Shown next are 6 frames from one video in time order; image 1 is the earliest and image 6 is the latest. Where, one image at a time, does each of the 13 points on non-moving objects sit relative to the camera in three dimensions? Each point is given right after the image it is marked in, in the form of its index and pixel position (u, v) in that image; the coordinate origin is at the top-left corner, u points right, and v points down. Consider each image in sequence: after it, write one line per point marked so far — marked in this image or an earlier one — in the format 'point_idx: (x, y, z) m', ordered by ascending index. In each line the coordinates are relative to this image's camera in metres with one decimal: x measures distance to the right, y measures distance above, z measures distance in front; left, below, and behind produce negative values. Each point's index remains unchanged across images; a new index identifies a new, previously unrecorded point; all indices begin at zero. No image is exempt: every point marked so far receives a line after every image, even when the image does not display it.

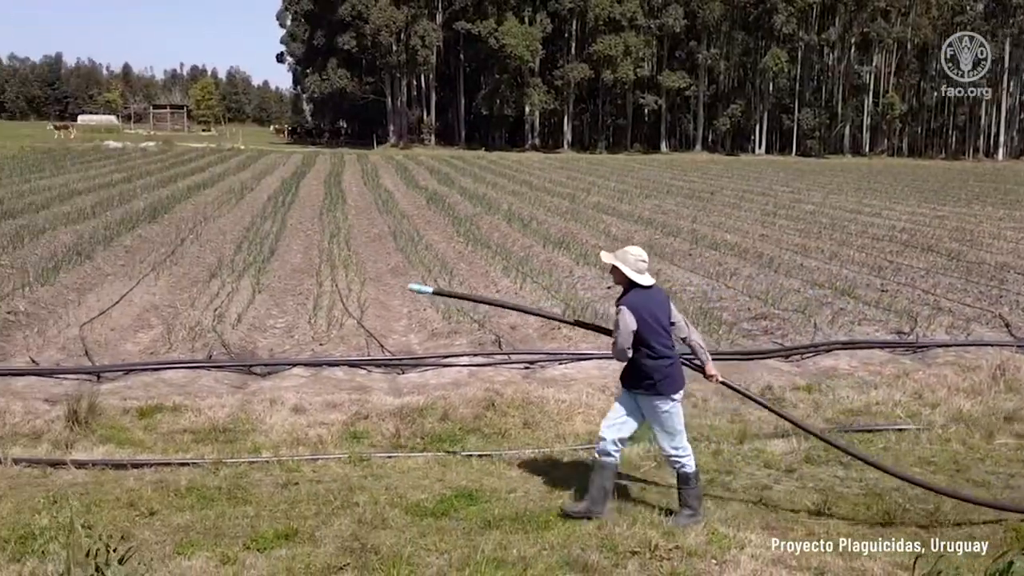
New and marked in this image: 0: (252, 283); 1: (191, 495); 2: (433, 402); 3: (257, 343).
0: (-2.7, 0.0, +11.5) m
1: (-1.6, -1.0, +5.6) m
2: (-0.5, -0.8, +7.3) m
3: (-2.1, -0.4, +9.0) m
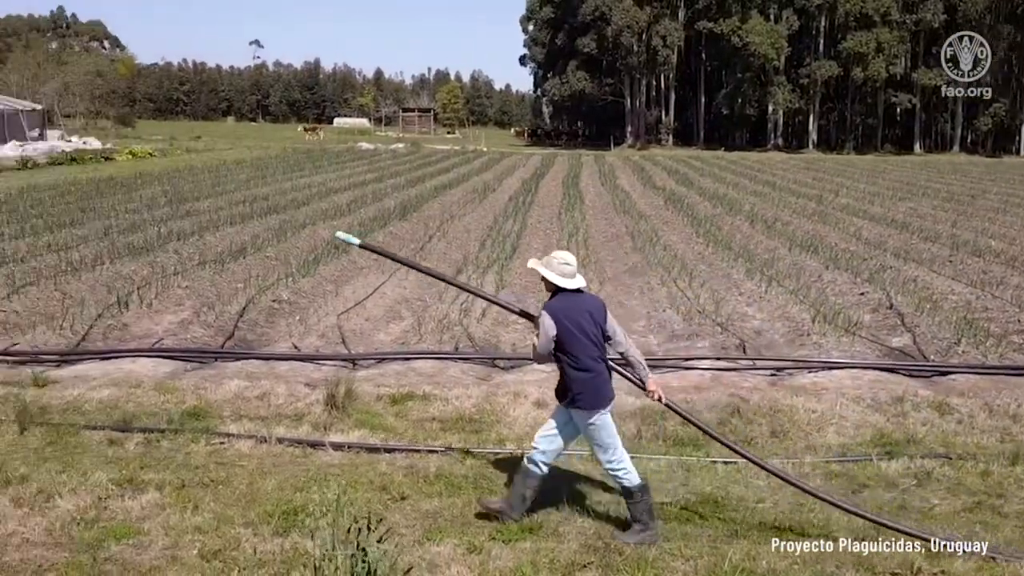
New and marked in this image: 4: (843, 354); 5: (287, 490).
0: (-0.2, +0.1, +11.7) m
1: (-0.4, -1.0, +5.7) m
2: (+1.1, -0.8, +7.1) m
3: (-0.1, -0.4, +9.1) m
4: (+2.6, -0.5, +8.8) m
5: (-1.1, -1.0, +5.6) m
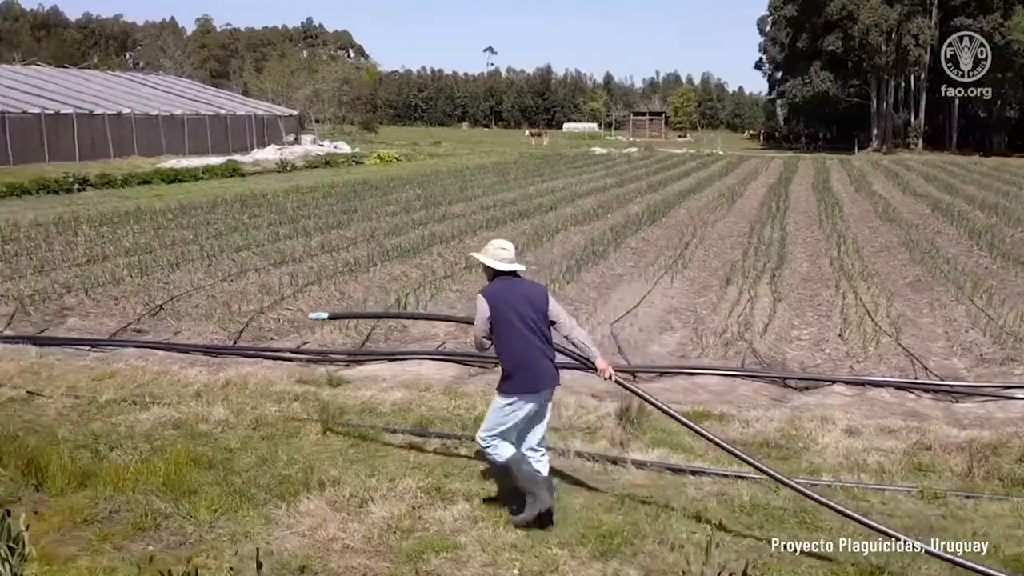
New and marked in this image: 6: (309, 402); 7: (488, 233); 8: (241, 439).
0: (+2.6, 0.0, +11.2) m
1: (+1.2, -1.1, +5.3) m
2: (+2.9, -0.9, +6.4) m
3: (+2.1, -0.5, +8.6) m
4: (+4.7, -0.7, +7.7) m
5: (+0.4, -1.1, +5.4) m
6: (-1.3, -0.7, +7.2) m
7: (-0.4, +0.8, +16.5) m
8: (-1.6, -0.9, +6.5) m
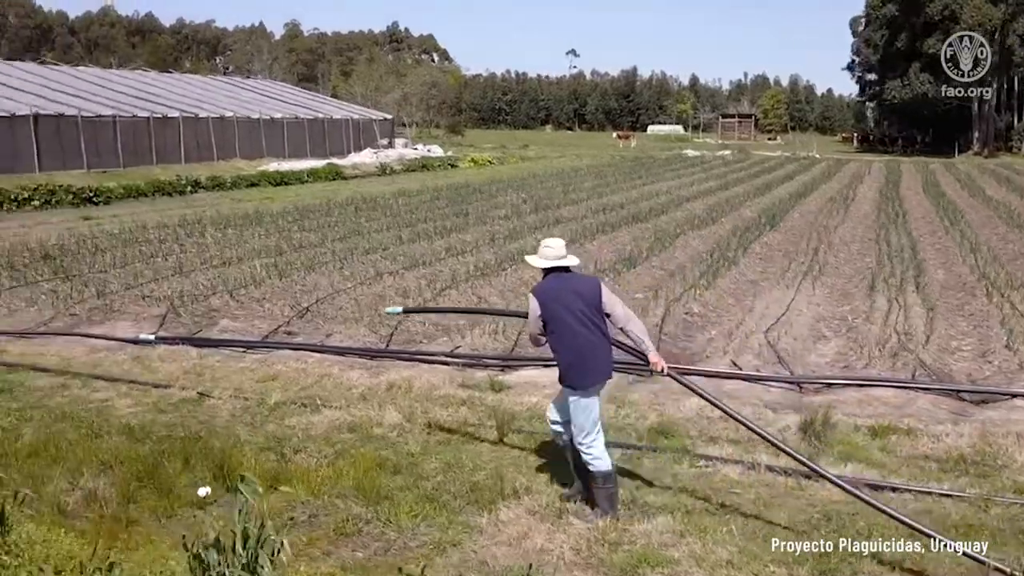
0: (+4.0, -0.1, +10.8) m
1: (+2.1, -1.1, +5.1) m
2: (+3.9, -1.0, +6.1) m
3: (+3.3, -0.6, +8.3) m
4: (+5.9, -0.8, +7.3) m
5: (+1.4, -1.1, +5.2) m
6: (-0.2, -0.8, +7.2) m
7: (+1.4, +0.8, +16.4) m
8: (-0.5, -0.9, +6.4) m
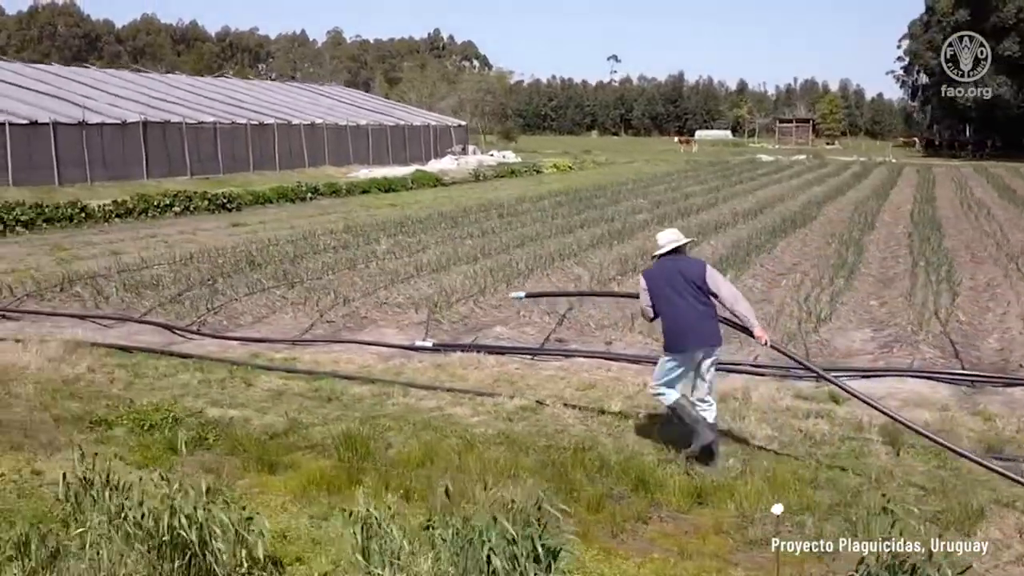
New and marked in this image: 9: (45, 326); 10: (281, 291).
0: (+6.3, -0.2, +10.5) m
1: (+4.3, -1.2, +4.9) m
2: (+6.1, -1.0, +5.8) m
3: (+5.6, -0.6, +8.0) m
4: (+8.1, -0.8, +6.9) m
5: (+3.6, -1.2, +4.9) m
6: (+2.0, -0.8, +7.0) m
7: (+3.9, +0.7, +16.1) m
8: (+1.7, -0.9, +6.2) m
9: (-4.1, -0.3, +9.8) m
10: (-2.4, 0.0, +11.3) m
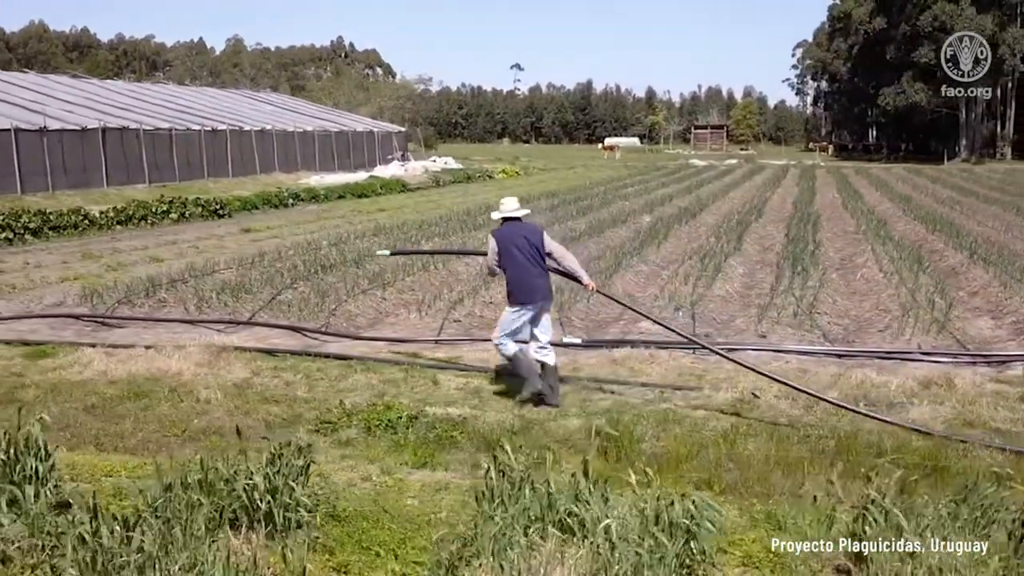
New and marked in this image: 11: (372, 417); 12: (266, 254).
0: (+7.4, 0.0, +11.0) m
1: (+5.9, -1.0, +5.2) m
2: (+7.6, -0.8, +6.3) m
3: (+6.9, -0.5, +8.5) m
4: (+9.5, -0.6, +7.6) m
5: (+5.2, -1.0, +5.2) m
6: (+3.4, -0.7, +7.1) m
7: (+4.4, +0.7, +16.4) m
8: (+3.2, -0.8, +6.3) m
9: (-2.9, -0.4, +9.4) m
10: (-1.3, 0.0, +11.0) m
11: (-0.8, -0.8, +6.6) m
12: (-3.1, +0.4, +14.1) m
